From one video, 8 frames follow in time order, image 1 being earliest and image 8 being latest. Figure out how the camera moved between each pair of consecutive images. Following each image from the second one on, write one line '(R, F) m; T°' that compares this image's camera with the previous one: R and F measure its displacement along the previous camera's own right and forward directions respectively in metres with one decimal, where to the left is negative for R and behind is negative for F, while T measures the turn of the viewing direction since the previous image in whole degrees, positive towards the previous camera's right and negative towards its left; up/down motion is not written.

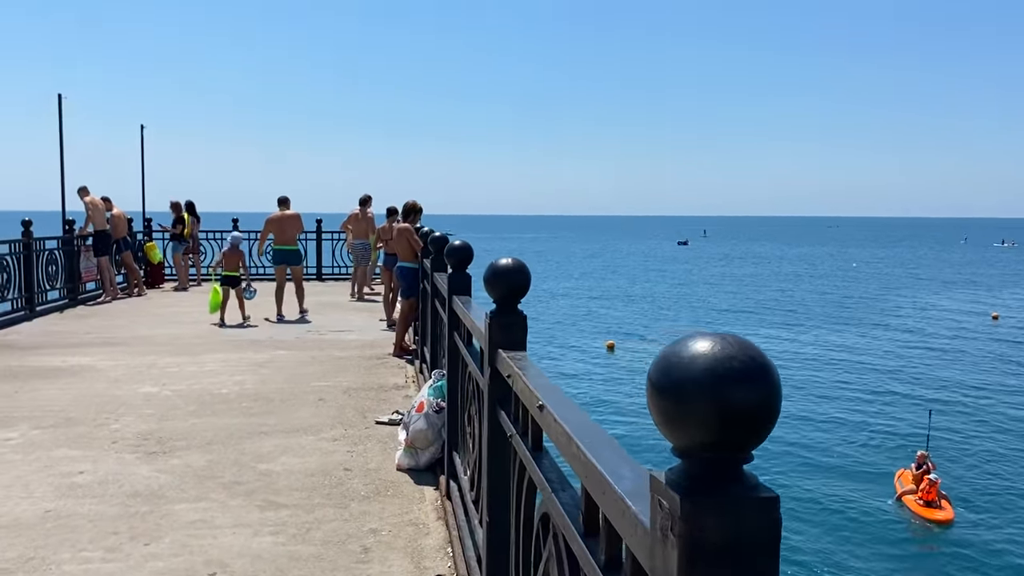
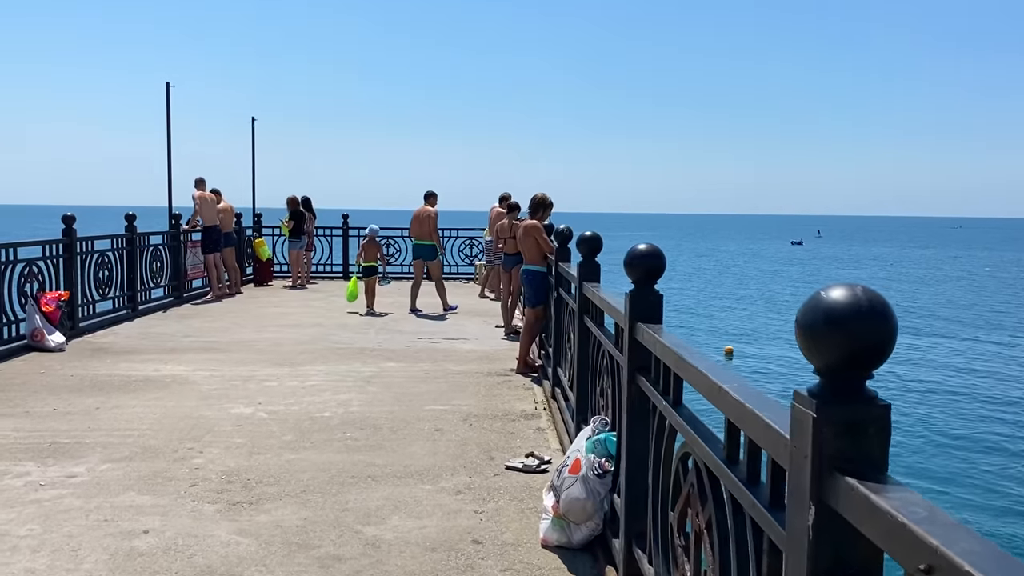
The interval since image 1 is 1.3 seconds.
(-0.4, +1.3) m; -7°
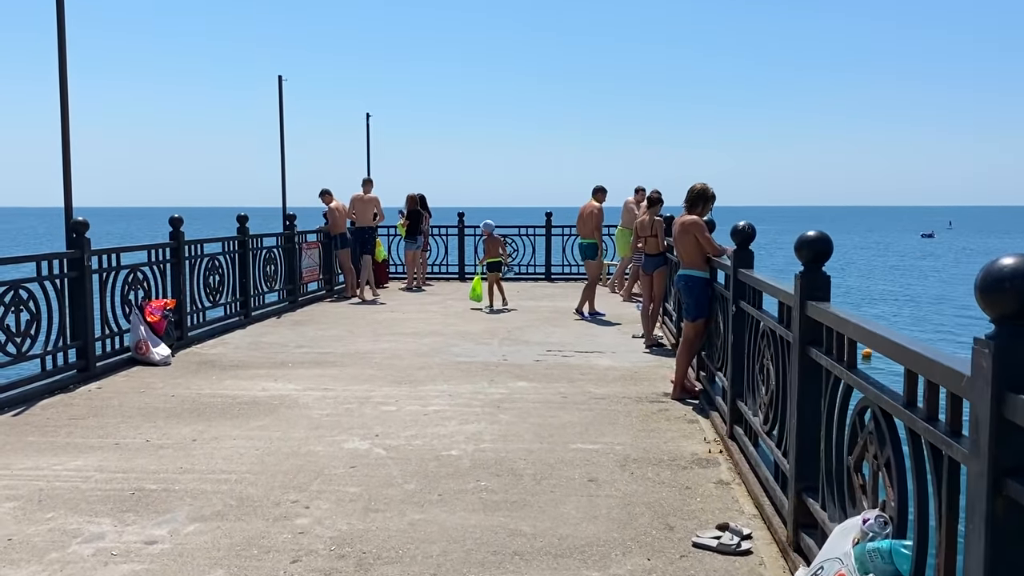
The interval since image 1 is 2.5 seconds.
(-0.4, +1.2) m; -7°
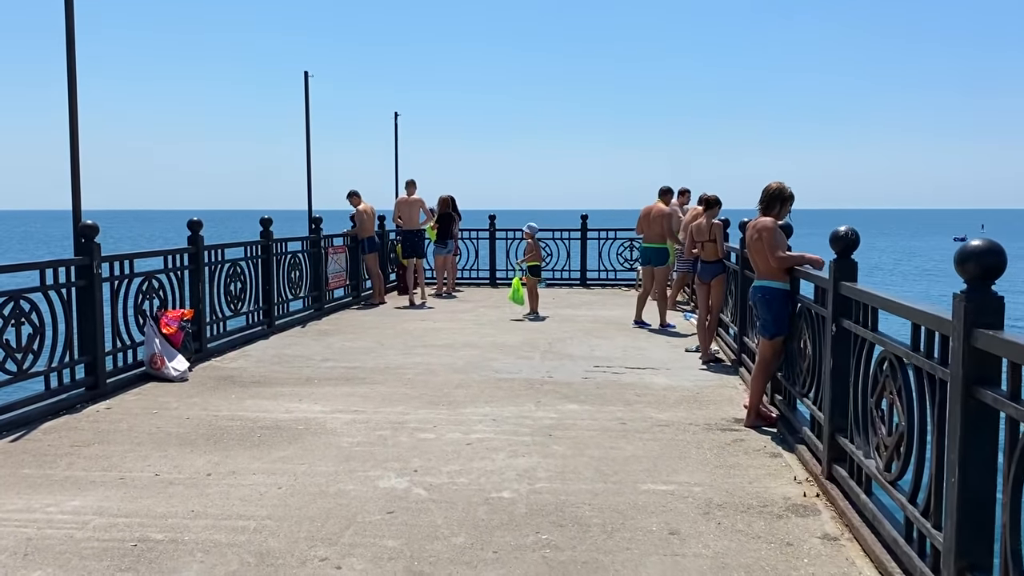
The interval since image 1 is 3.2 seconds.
(-0.2, +0.8) m; -2°
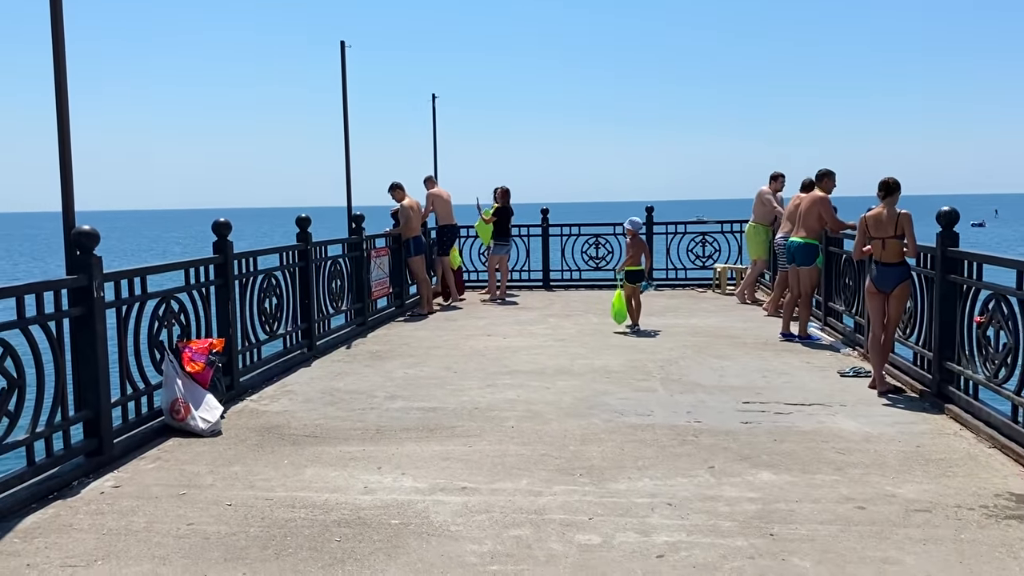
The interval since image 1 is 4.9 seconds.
(-0.9, +2.0) m; 0°
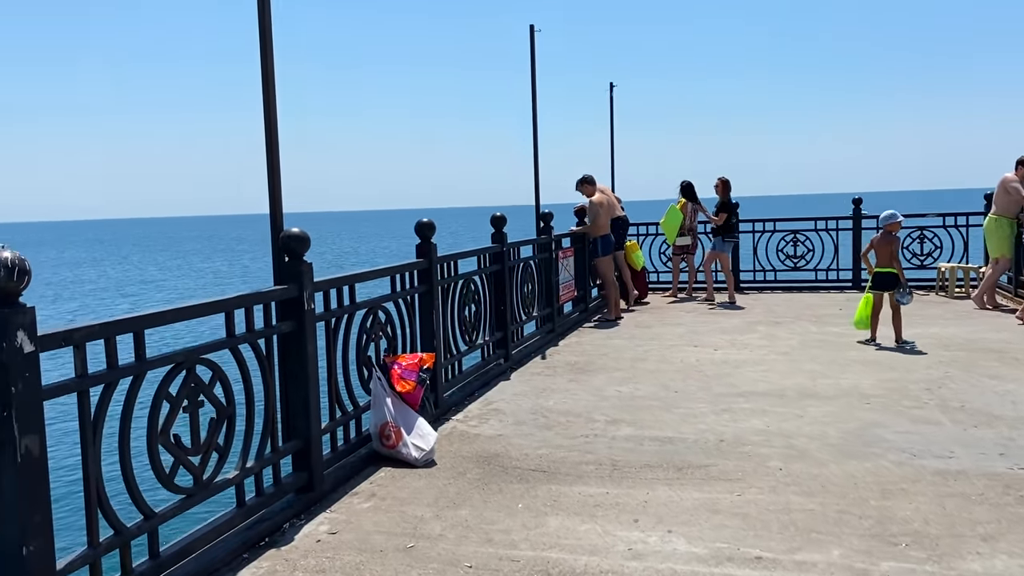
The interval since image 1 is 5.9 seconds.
(-0.7, +0.9) m; -9°
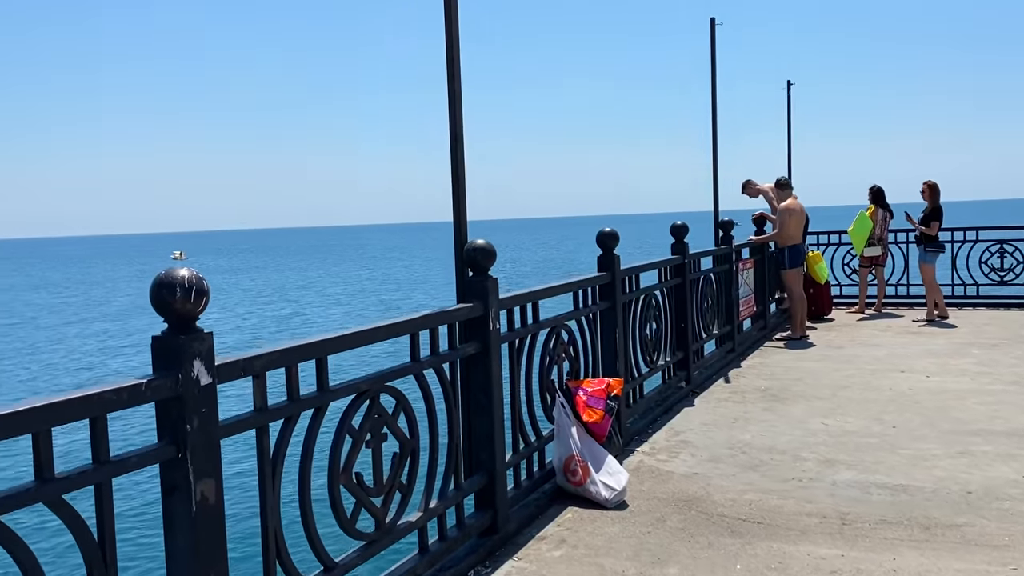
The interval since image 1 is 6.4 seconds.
(-0.3, +0.6) m; -10°
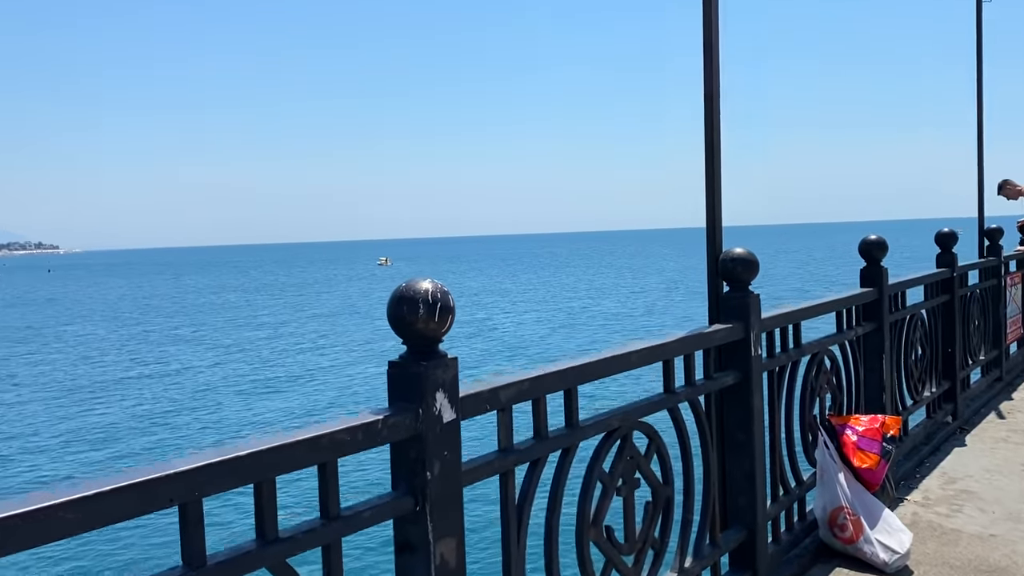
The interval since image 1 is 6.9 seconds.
(-0.3, +0.5) m; -12°
